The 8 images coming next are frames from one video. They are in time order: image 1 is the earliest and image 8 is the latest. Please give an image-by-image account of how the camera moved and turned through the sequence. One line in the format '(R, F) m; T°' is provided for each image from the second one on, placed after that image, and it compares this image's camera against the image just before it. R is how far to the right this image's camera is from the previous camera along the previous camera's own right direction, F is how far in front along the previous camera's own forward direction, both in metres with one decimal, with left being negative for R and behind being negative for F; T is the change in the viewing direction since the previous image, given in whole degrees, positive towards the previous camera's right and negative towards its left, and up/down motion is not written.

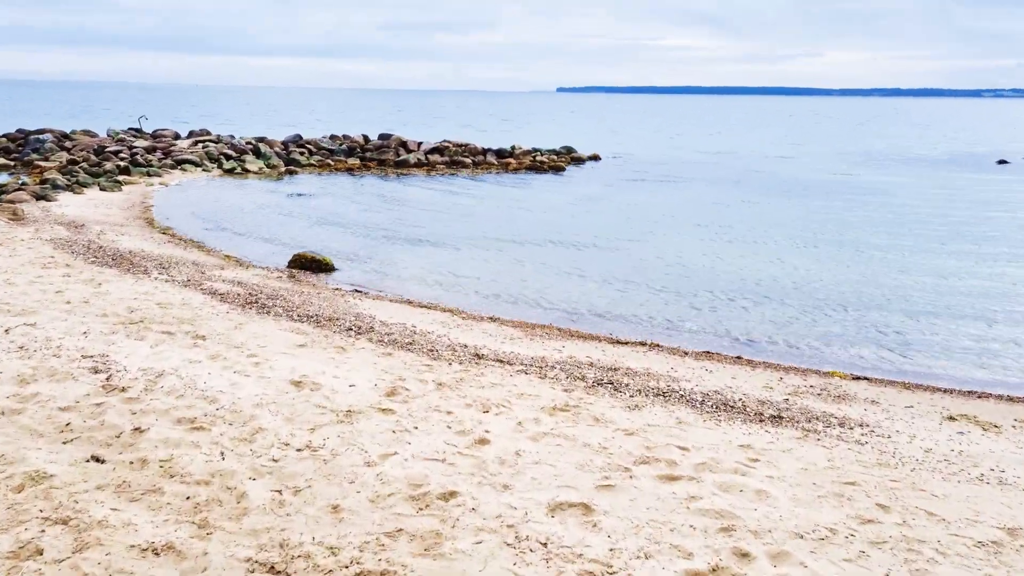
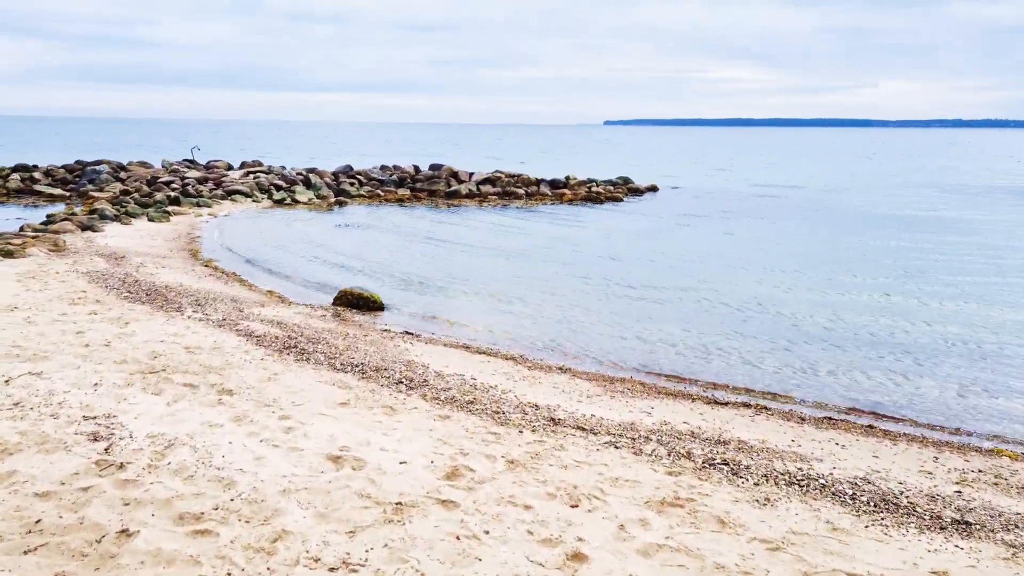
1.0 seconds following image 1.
(-0.5, +2.0) m; -4°
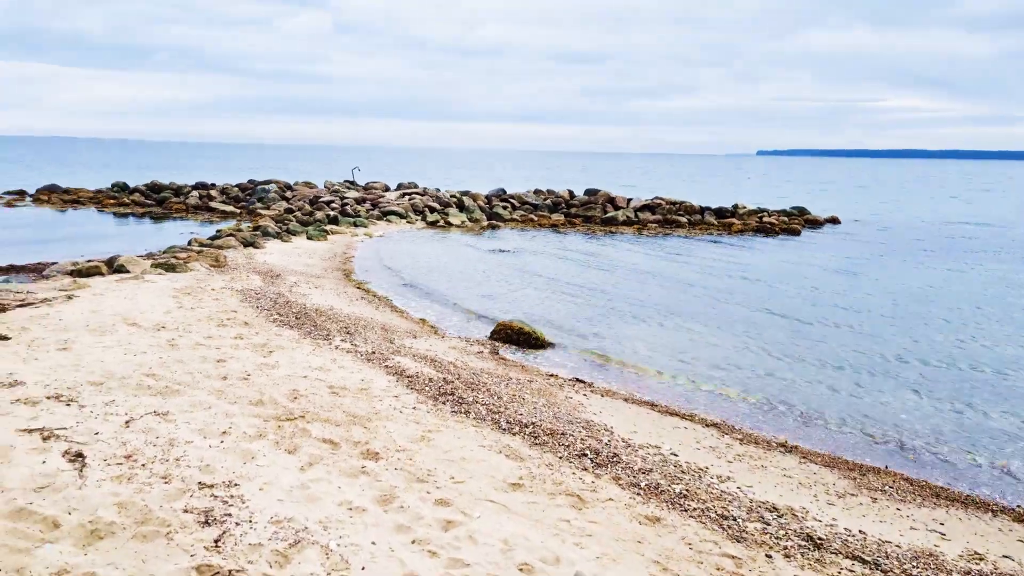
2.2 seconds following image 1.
(-1.0, +2.5) m; -11°
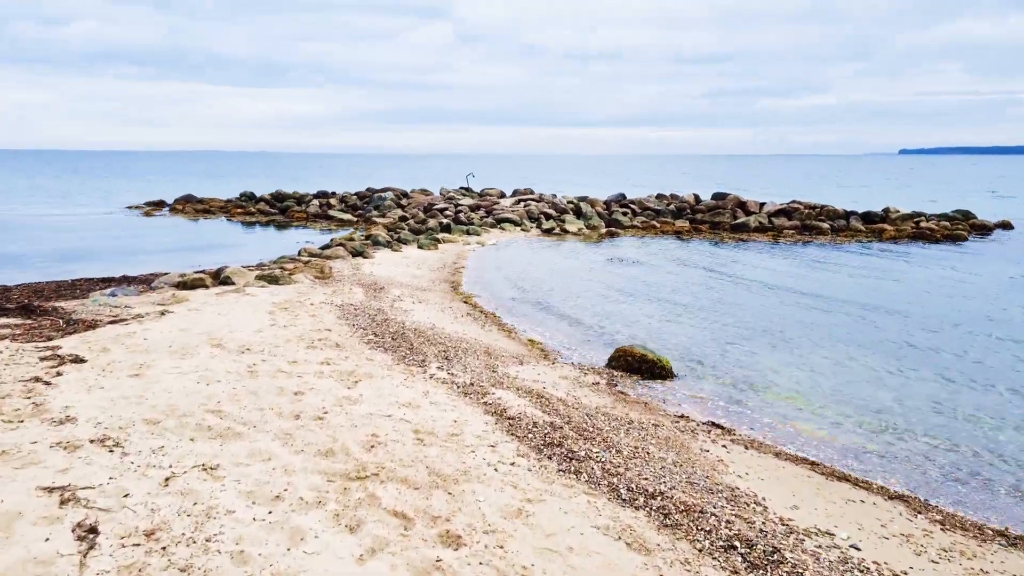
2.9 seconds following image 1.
(-0.1, +2.0) m; -9°
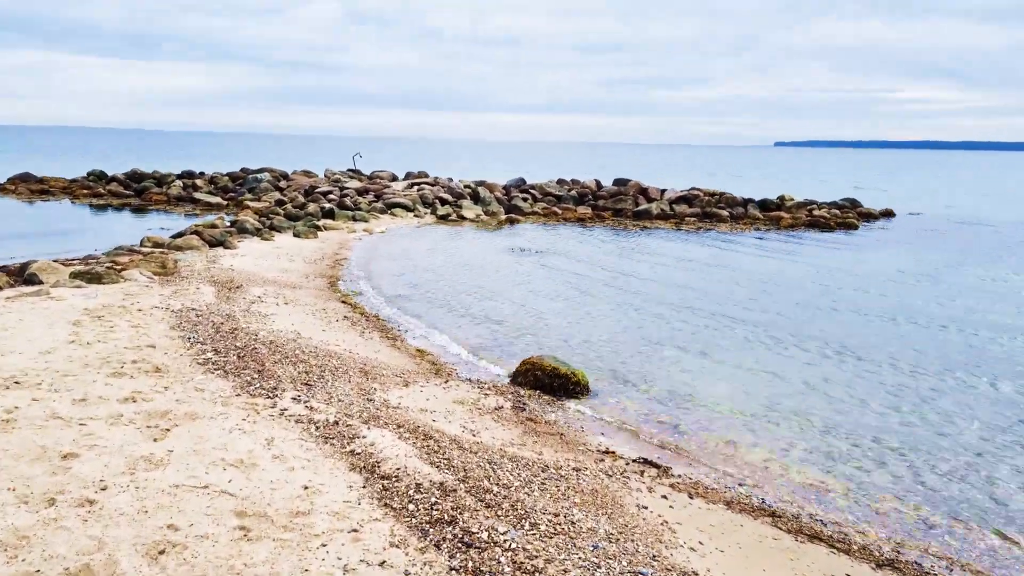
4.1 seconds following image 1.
(+0.3, +2.7) m; +8°
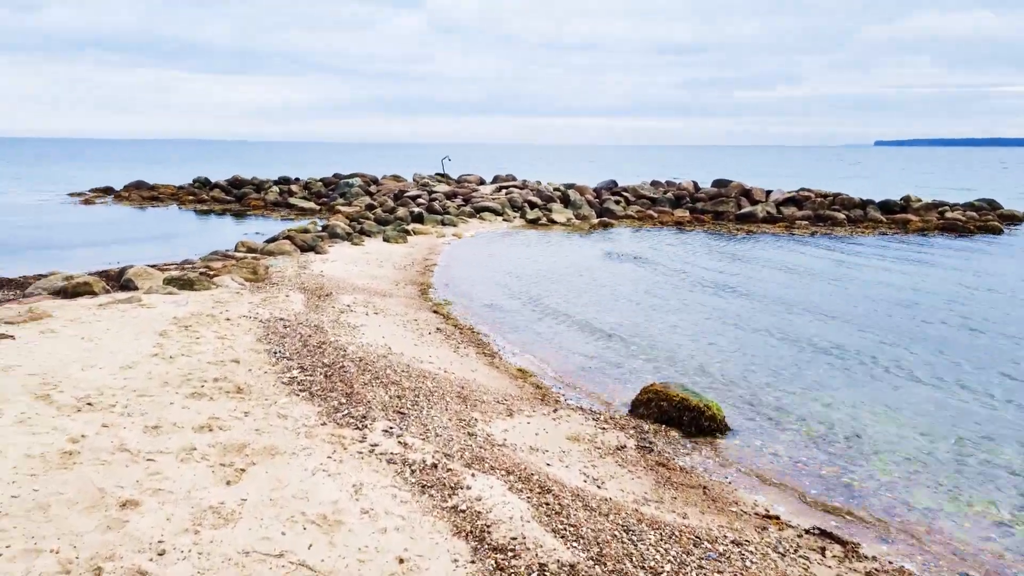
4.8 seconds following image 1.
(-0.5, +1.5) m; -7°
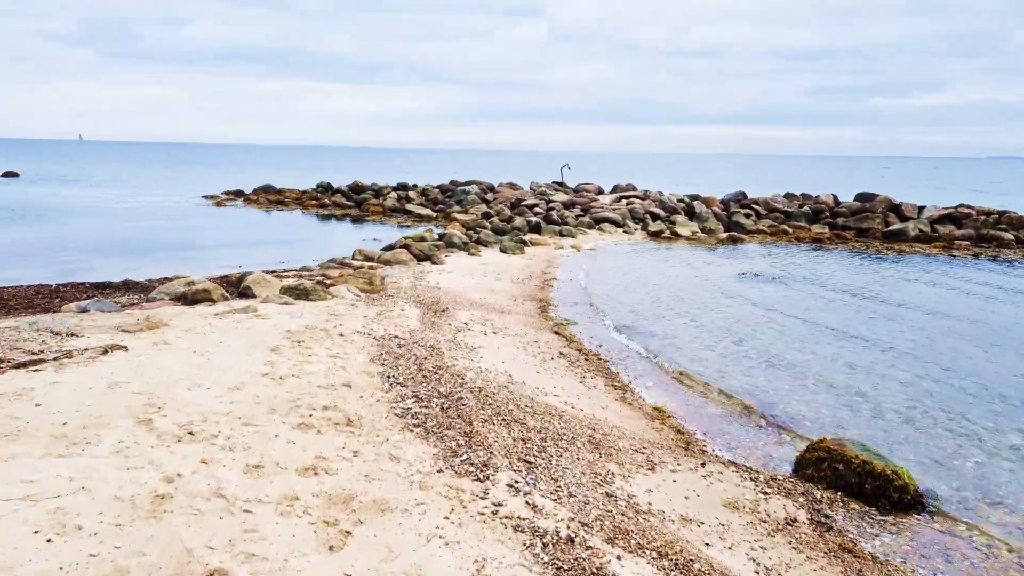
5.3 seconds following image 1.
(-0.5, +1.3) m; -9°
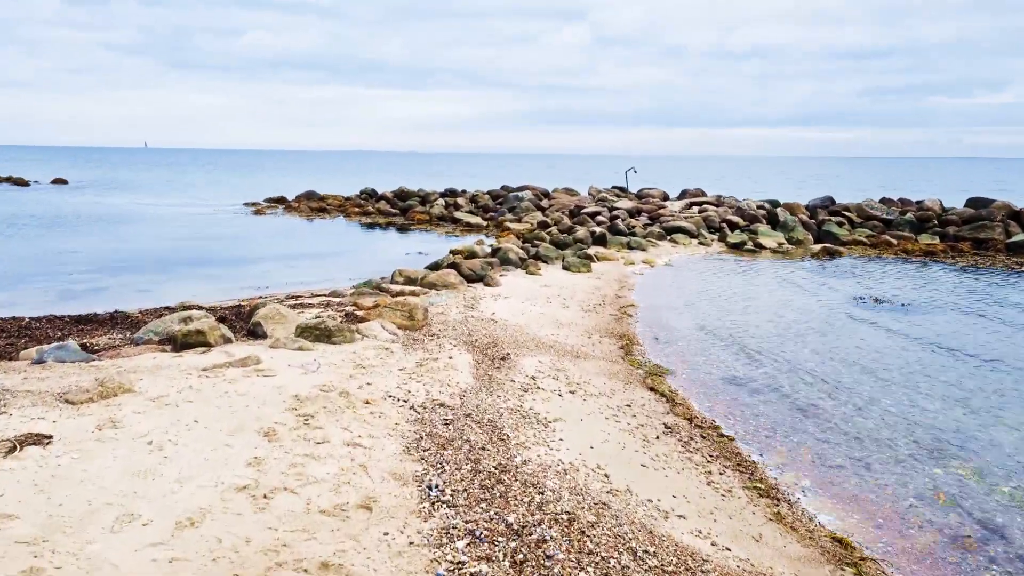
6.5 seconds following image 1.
(-0.5, +3.5) m; -4°
